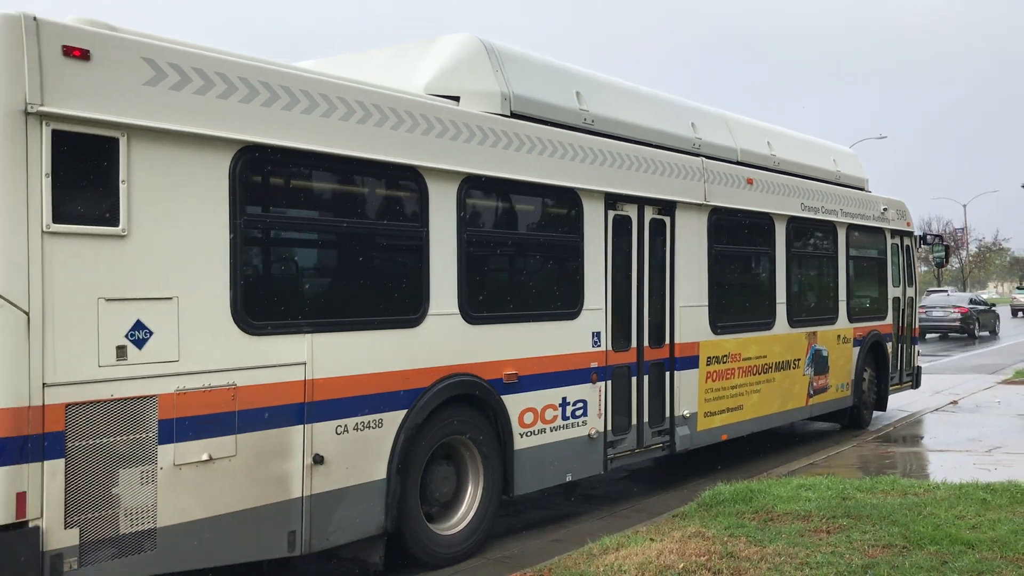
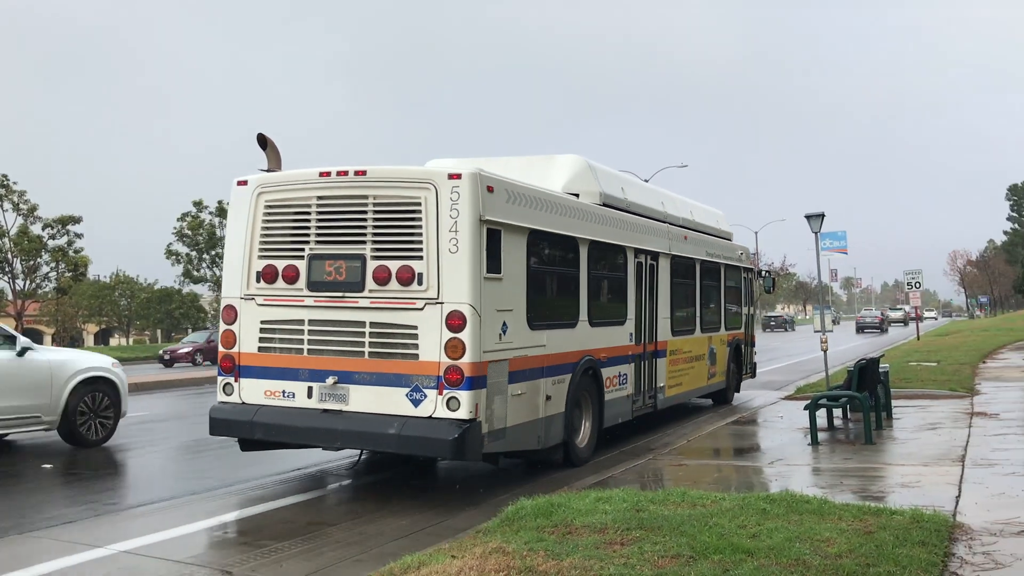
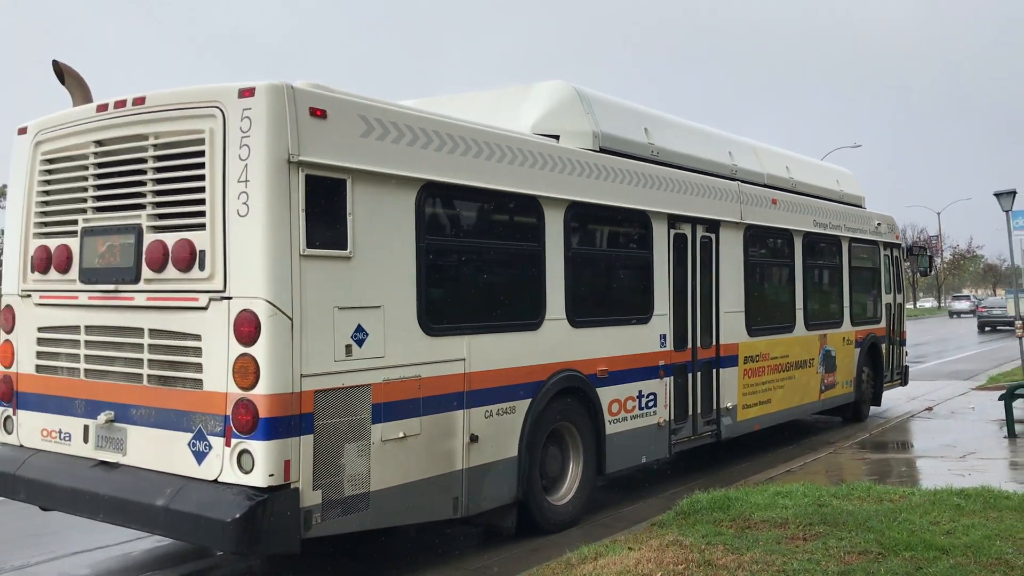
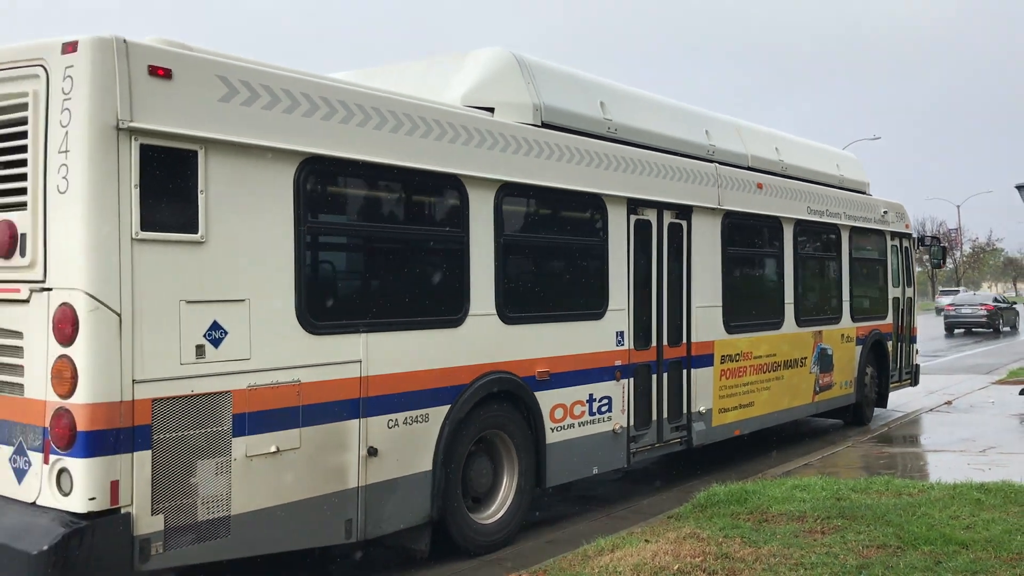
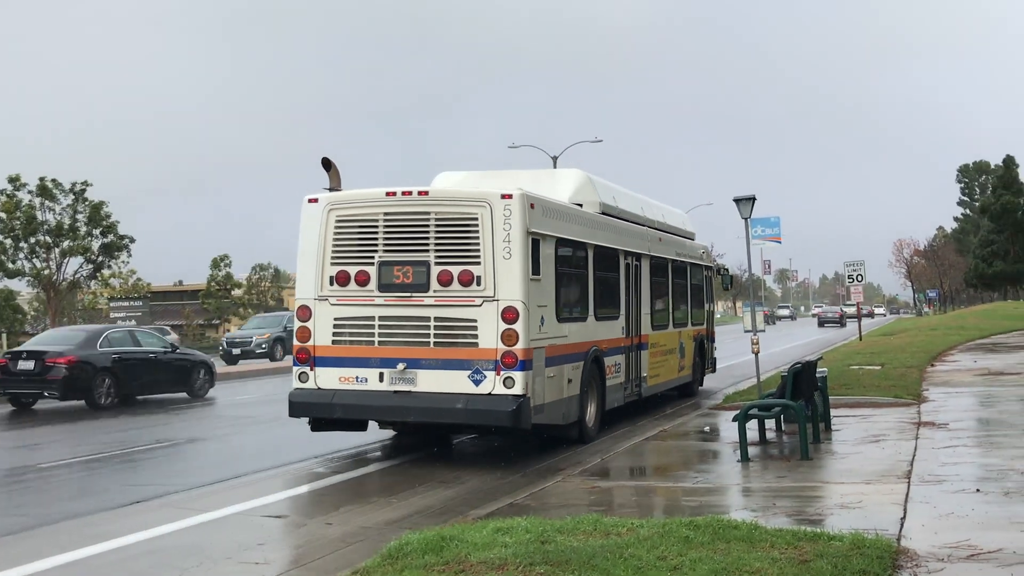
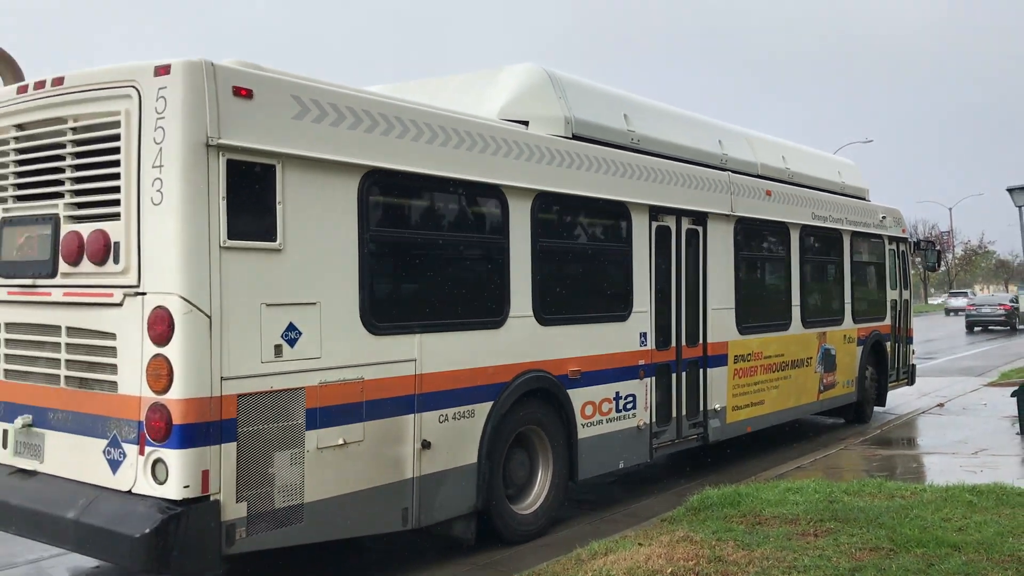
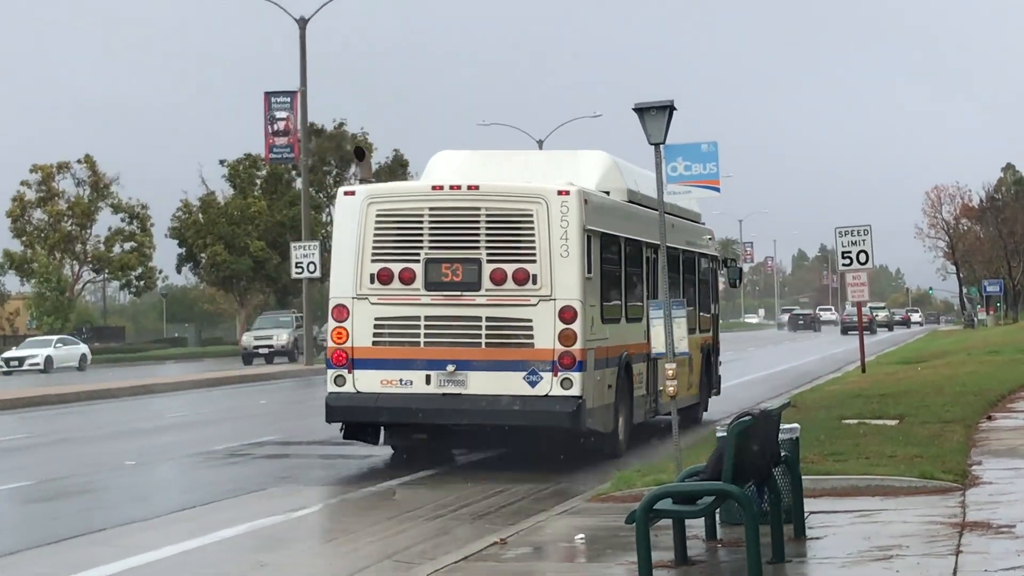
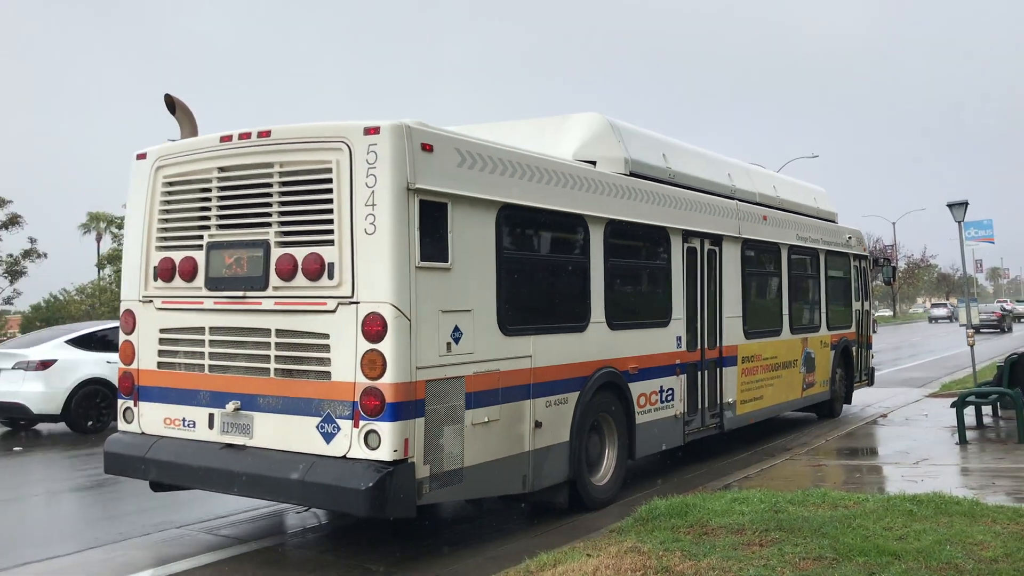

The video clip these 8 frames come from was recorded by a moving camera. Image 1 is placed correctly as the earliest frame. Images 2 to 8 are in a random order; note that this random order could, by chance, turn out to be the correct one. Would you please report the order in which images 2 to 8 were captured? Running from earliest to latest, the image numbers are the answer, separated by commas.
4, 6, 3, 8, 2, 5, 7
